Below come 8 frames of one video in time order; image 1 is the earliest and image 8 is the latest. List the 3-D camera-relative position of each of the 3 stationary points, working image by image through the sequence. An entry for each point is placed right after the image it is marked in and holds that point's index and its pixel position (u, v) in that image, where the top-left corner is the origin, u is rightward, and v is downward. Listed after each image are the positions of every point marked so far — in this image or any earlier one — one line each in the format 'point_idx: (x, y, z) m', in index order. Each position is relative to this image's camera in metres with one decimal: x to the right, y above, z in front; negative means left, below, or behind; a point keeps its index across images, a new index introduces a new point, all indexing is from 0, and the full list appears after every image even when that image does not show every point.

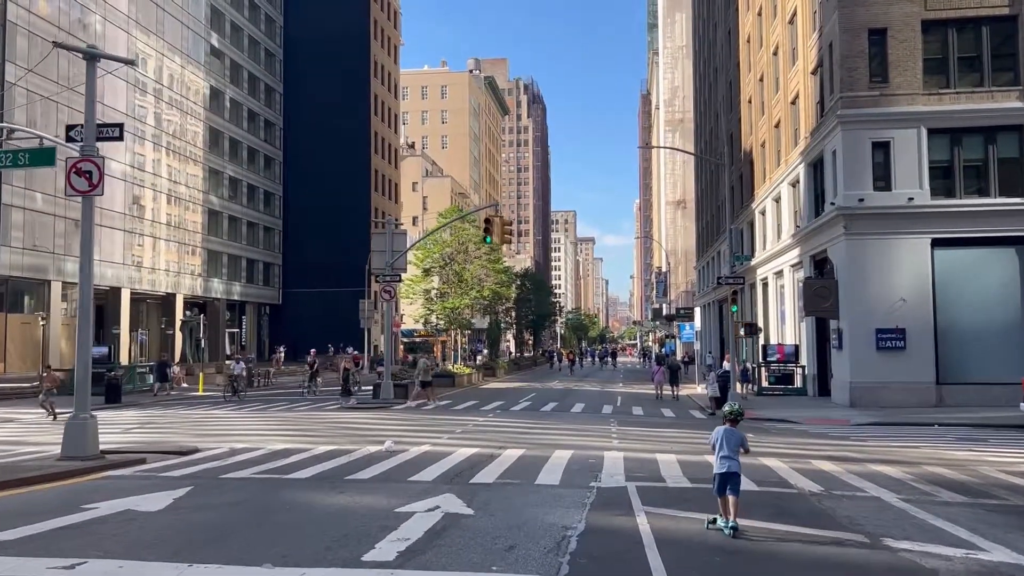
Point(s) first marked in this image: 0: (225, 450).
0: (-5.4, -3.1, +16.2) m
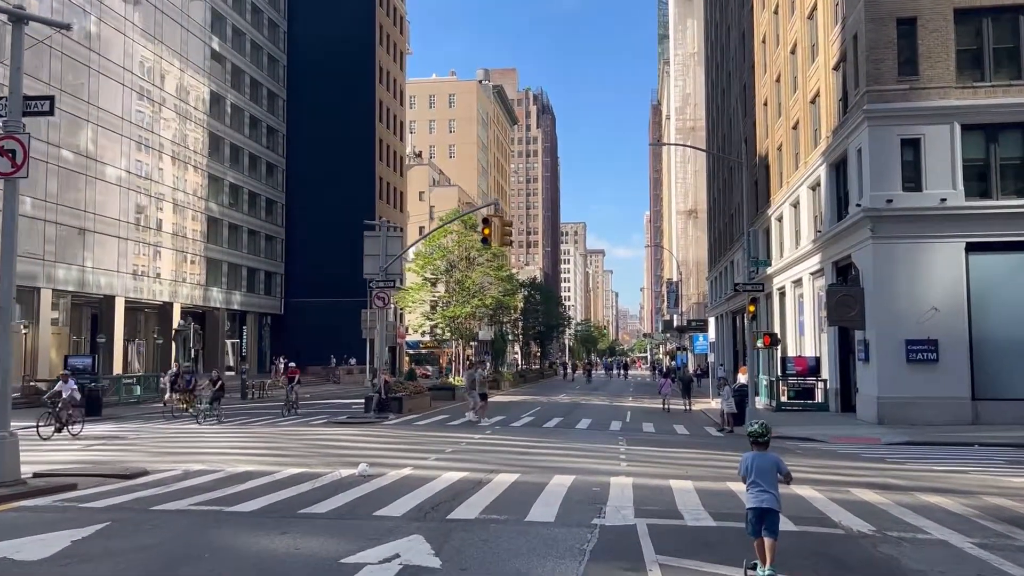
0: (-5.5, -3.1, +14.2) m
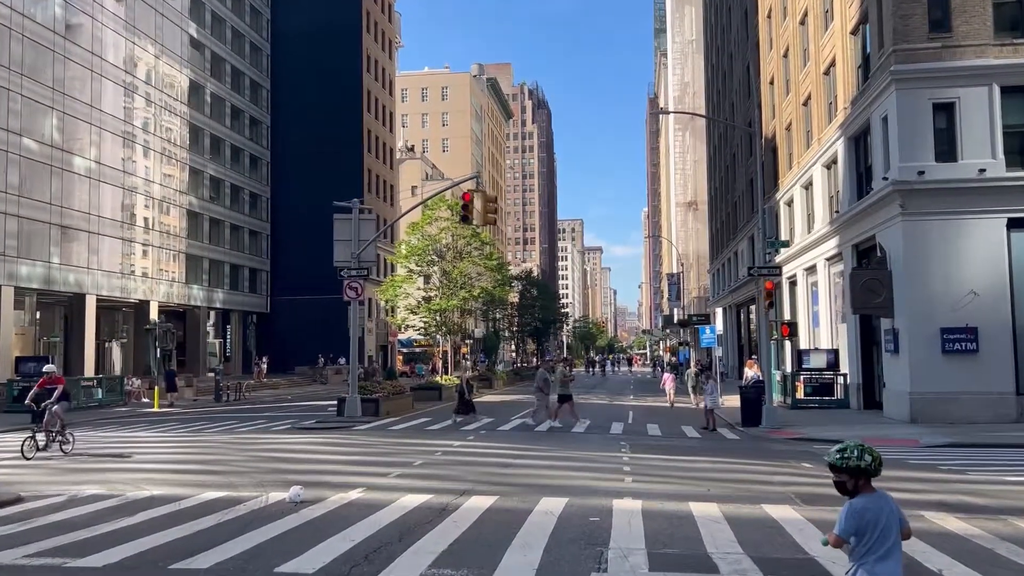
0: (-5.9, -2.8, +11.1) m
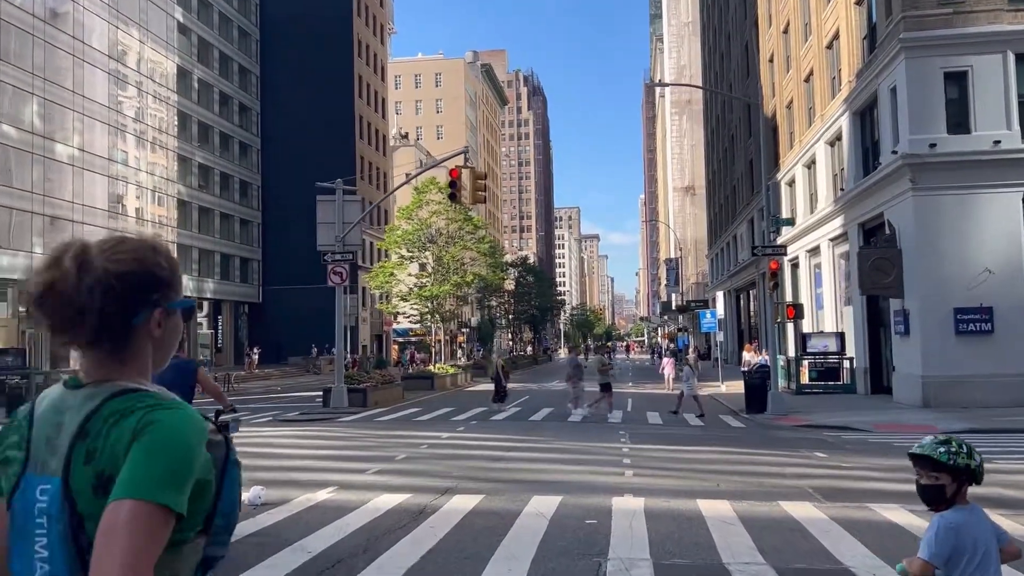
0: (-6.0, -2.5, +9.9) m
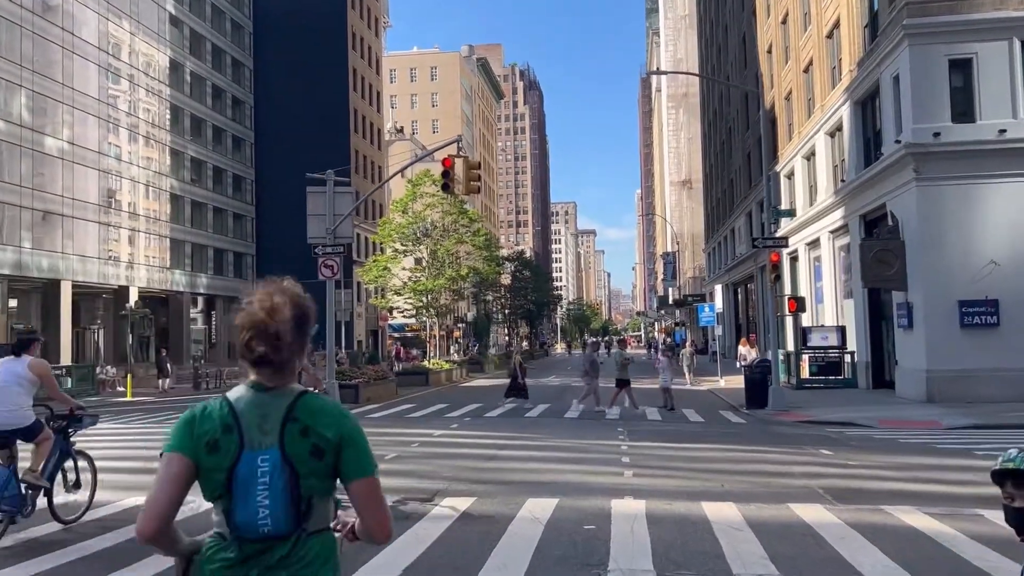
0: (-6.1, -2.4, +9.3) m
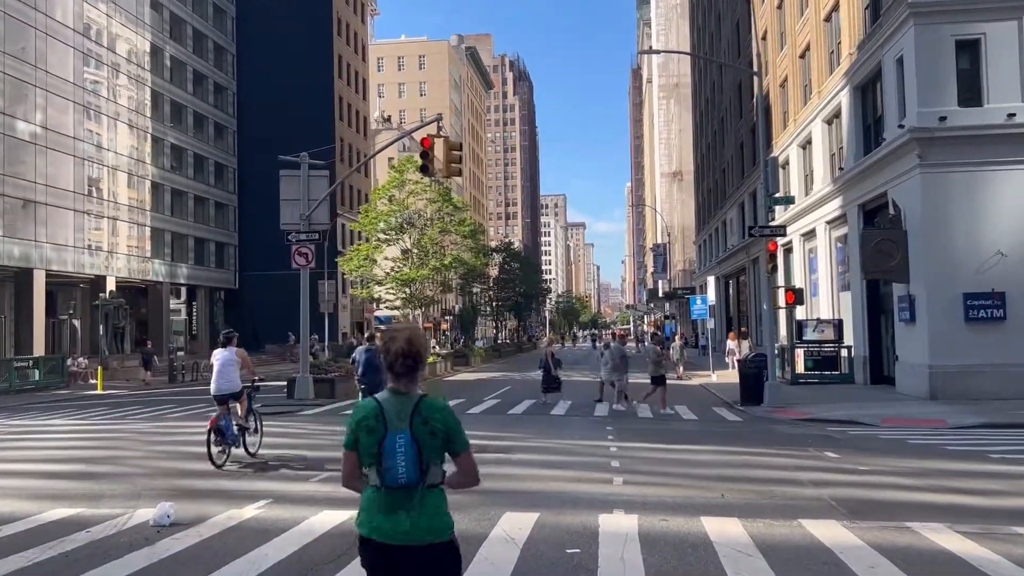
0: (-6.3, -2.3, +8.1) m
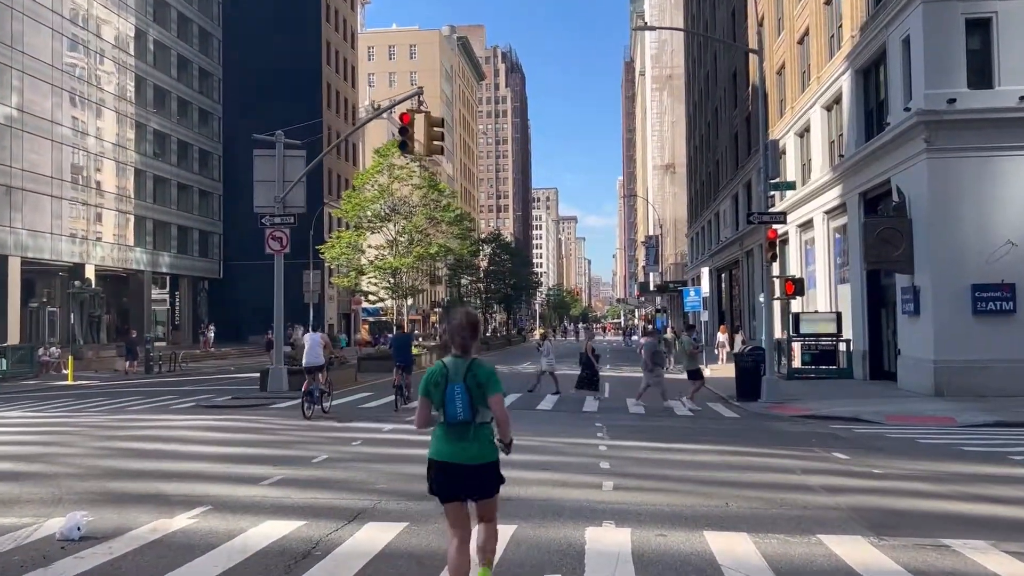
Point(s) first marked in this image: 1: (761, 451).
0: (-6.6, -2.0, +6.8) m
1: (+3.8, -2.4, +12.9) m
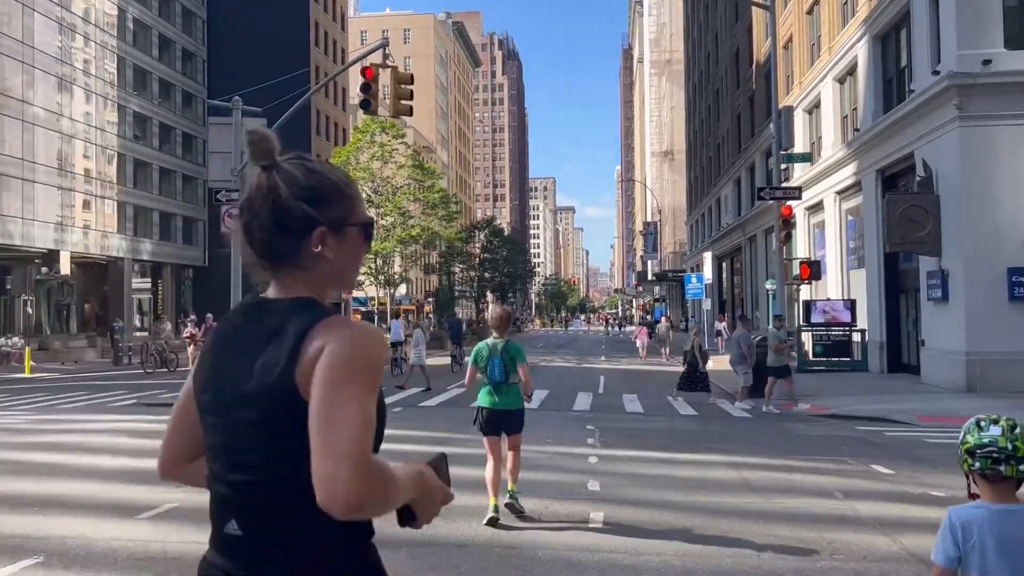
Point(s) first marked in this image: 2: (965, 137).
0: (-6.9, -1.8, +4.6) m
1: (+3.4, -2.2, +10.7) m
2: (+10.3, +3.4, +19.4) m
